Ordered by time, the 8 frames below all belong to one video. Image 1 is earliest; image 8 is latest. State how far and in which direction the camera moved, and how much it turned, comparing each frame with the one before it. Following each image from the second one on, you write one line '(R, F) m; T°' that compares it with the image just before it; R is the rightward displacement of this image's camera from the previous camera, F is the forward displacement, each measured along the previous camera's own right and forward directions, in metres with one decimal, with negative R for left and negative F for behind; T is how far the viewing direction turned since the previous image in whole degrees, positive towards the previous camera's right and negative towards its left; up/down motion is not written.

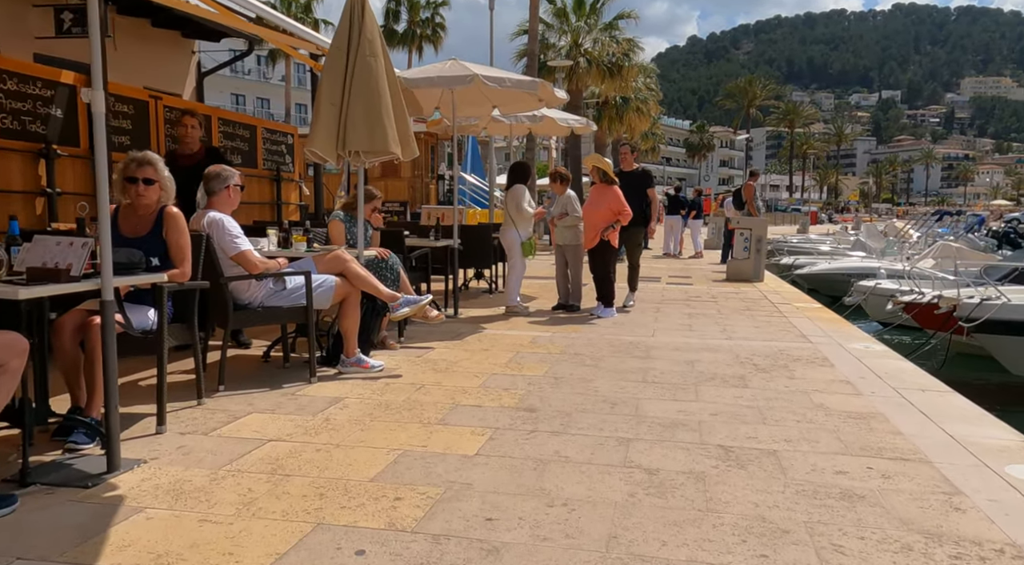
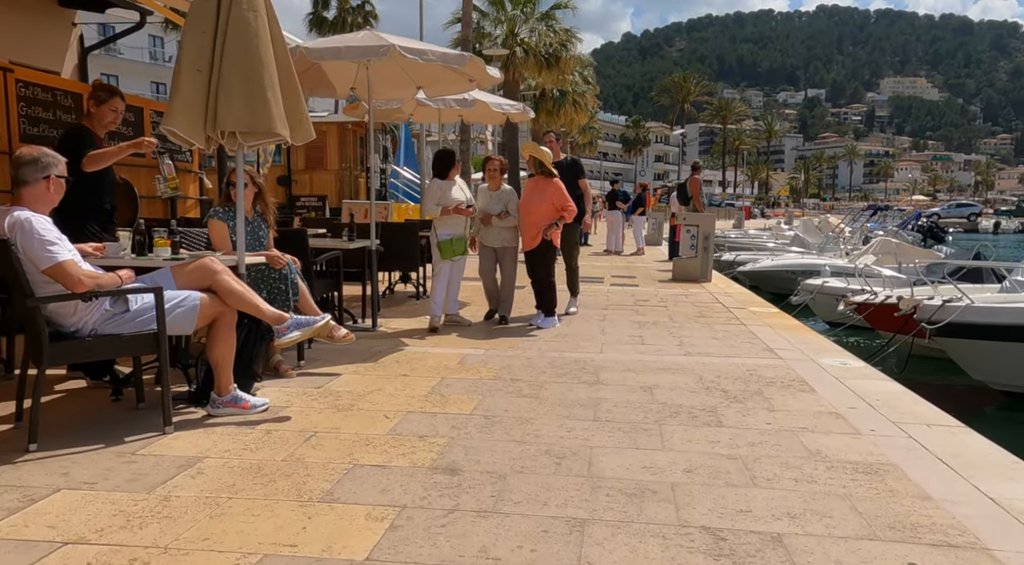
(+0.1, +1.1) m; +5°
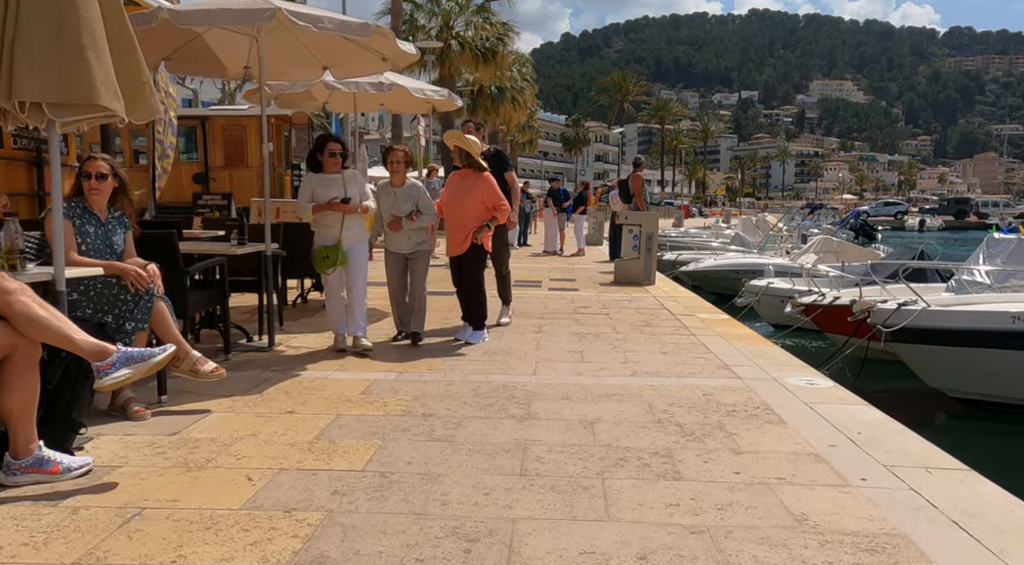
(+0.2, +1.0) m; +4°
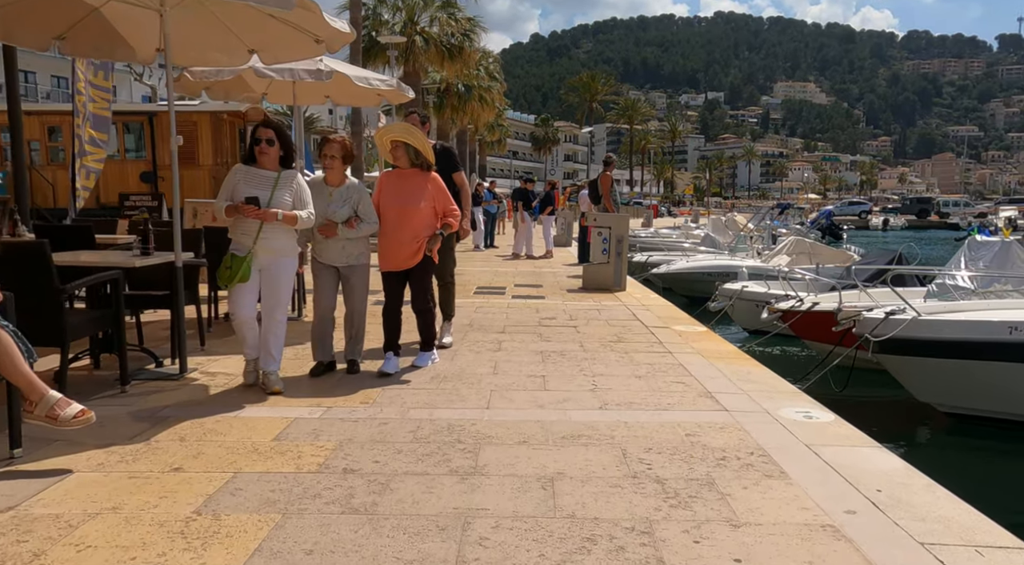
(+0.1, +0.9) m; +2°
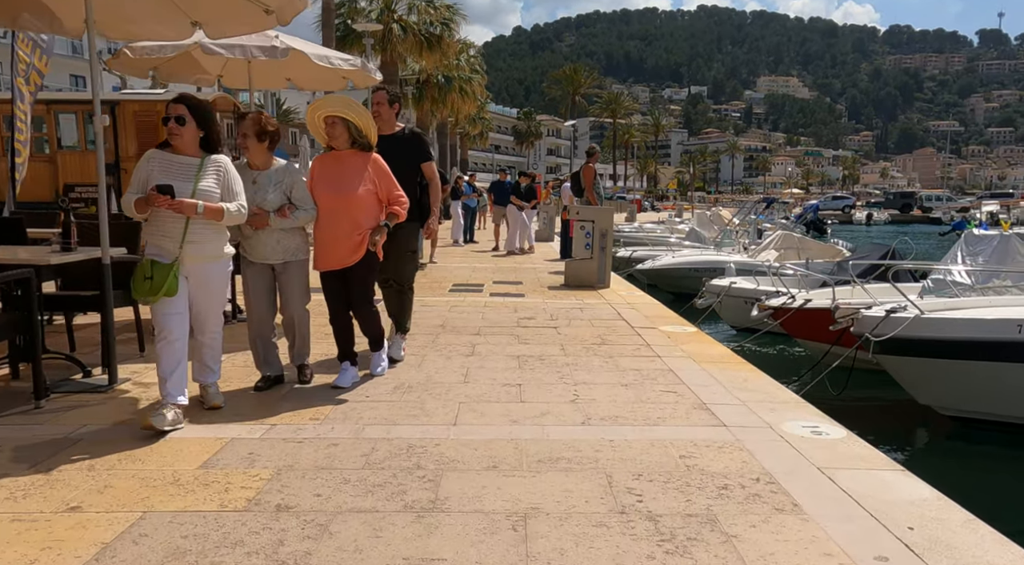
(+0.1, +0.6) m; +1°
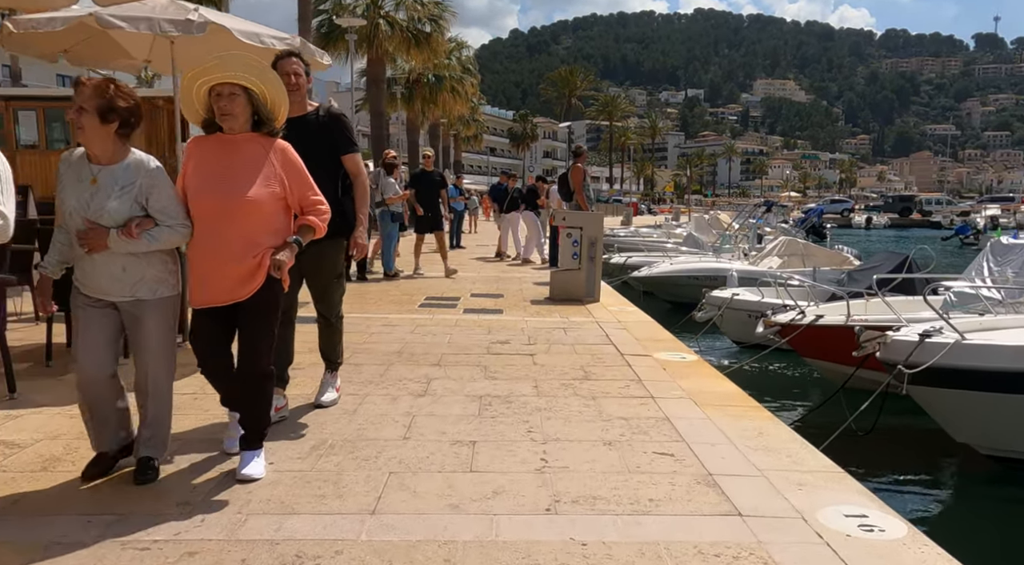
(+0.2, +1.1) m; 0°
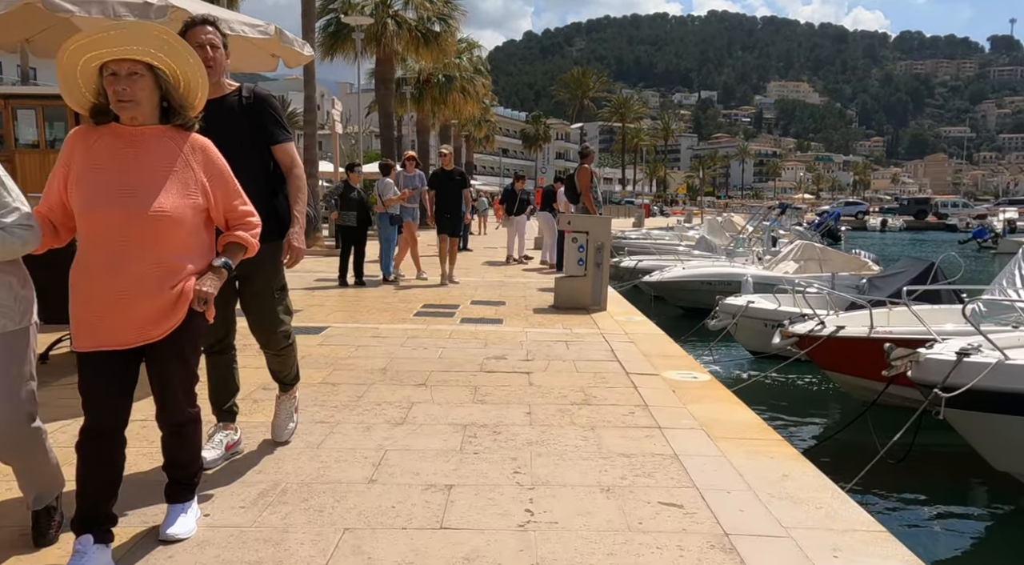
(+0.1, +0.6) m; -1°
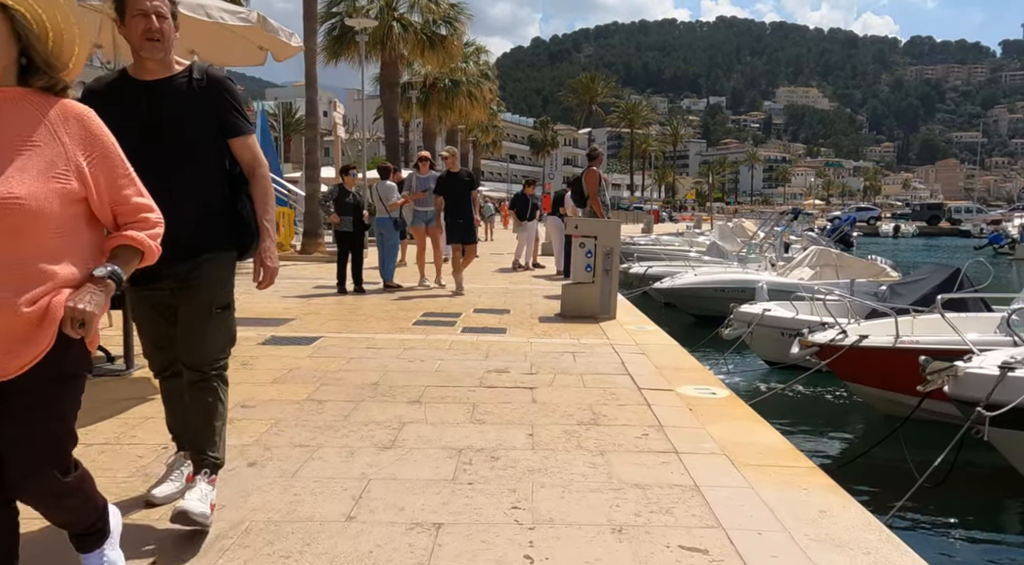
(0.0, +0.4) m; -1°
